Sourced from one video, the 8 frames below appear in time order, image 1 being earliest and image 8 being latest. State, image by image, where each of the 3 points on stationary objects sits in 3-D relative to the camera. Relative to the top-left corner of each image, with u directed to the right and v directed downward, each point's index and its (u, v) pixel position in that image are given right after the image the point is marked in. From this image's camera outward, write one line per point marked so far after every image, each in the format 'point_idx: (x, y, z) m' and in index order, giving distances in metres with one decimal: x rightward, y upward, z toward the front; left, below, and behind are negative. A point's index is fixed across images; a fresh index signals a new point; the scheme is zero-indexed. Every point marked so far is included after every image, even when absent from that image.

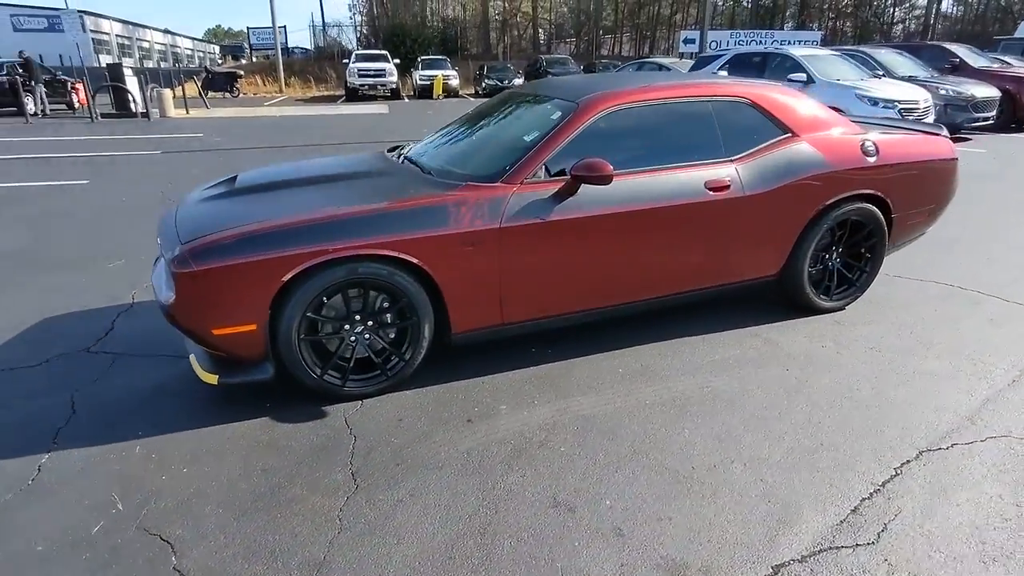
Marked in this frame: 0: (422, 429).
0: (-0.4, -0.6, +2.8) m
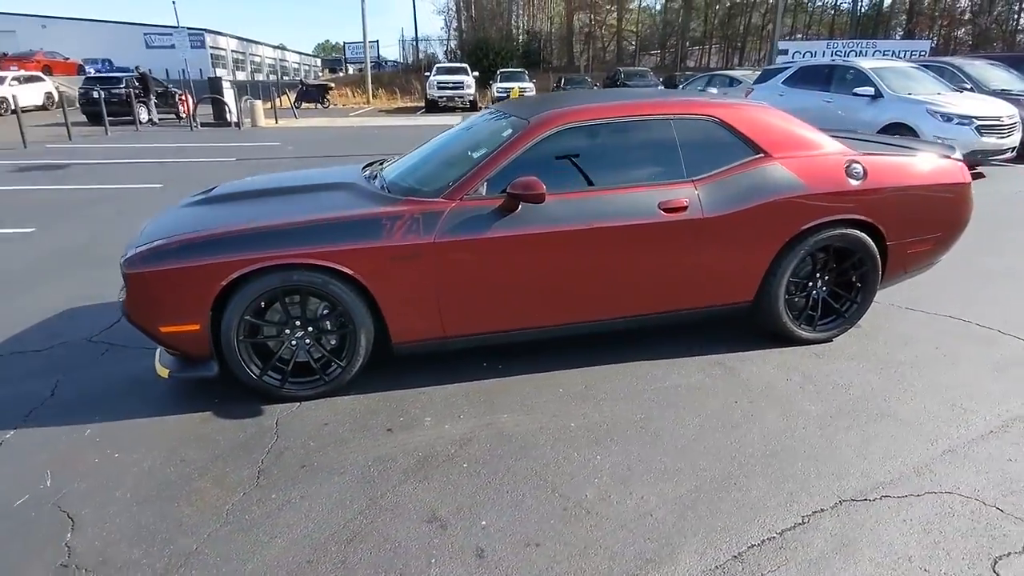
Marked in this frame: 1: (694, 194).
0: (-0.8, -0.7, +2.9) m
1: (+1.0, +0.5, +3.4) m
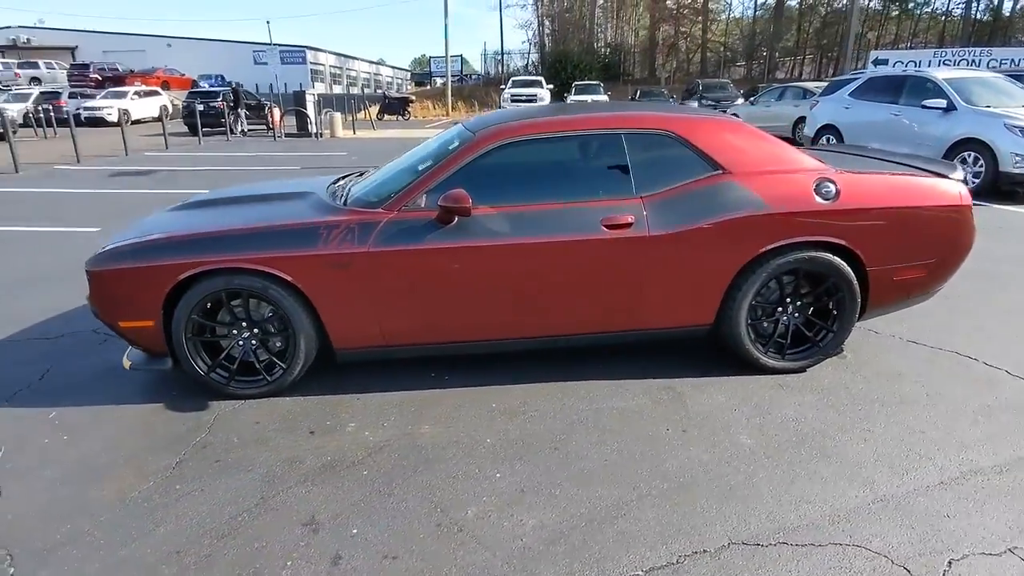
0: (-1.2, -0.7, +3.0) m
1: (+0.7, +0.4, +3.2) m
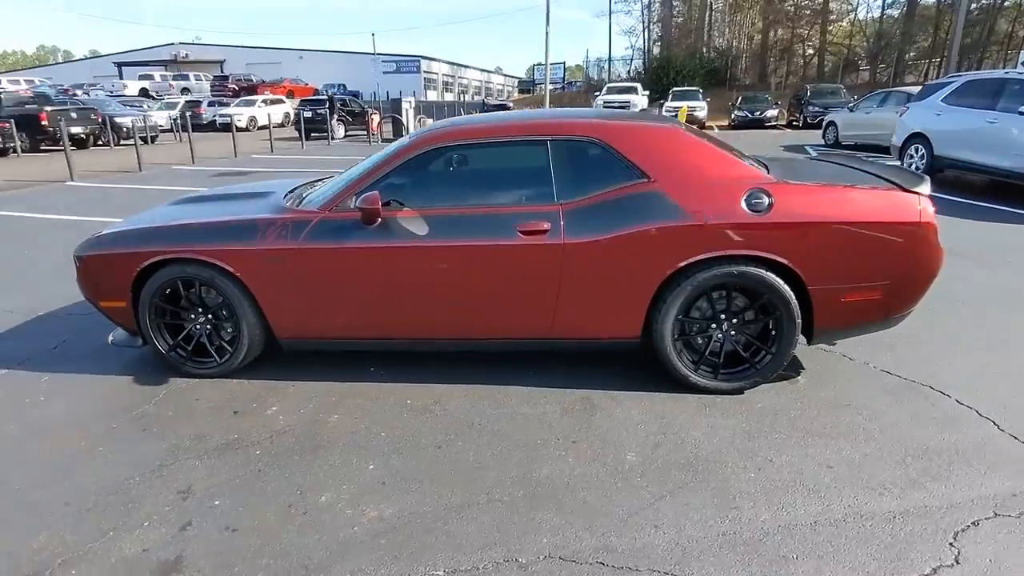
0: (-1.7, -0.7, +3.3) m
1: (+0.2, +0.4, +3.2) m
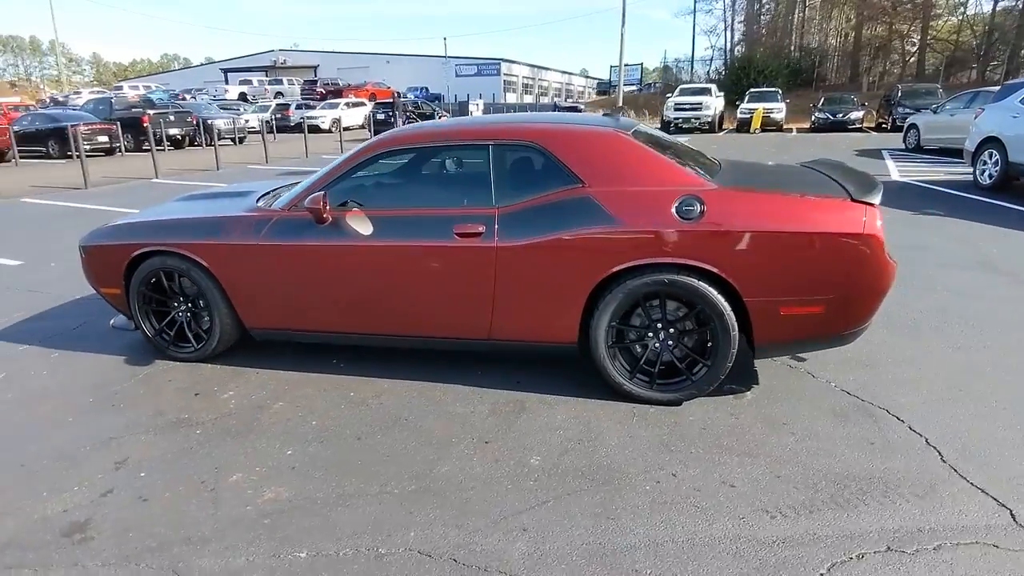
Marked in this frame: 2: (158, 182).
0: (-2.1, -0.6, +3.6) m
1: (-0.1, +0.4, +3.3) m
2: (-7.2, +2.2, +12.5) m
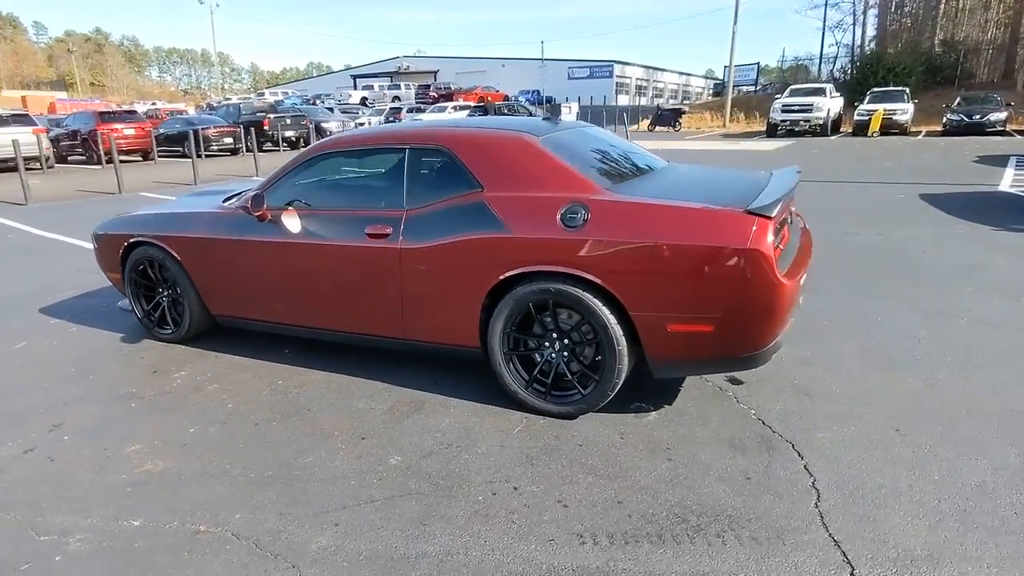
0: (-2.5, -0.5, +4.0) m
1: (-0.6, +0.4, +3.3) m
2: (-5.8, +2.4, +13.7) m
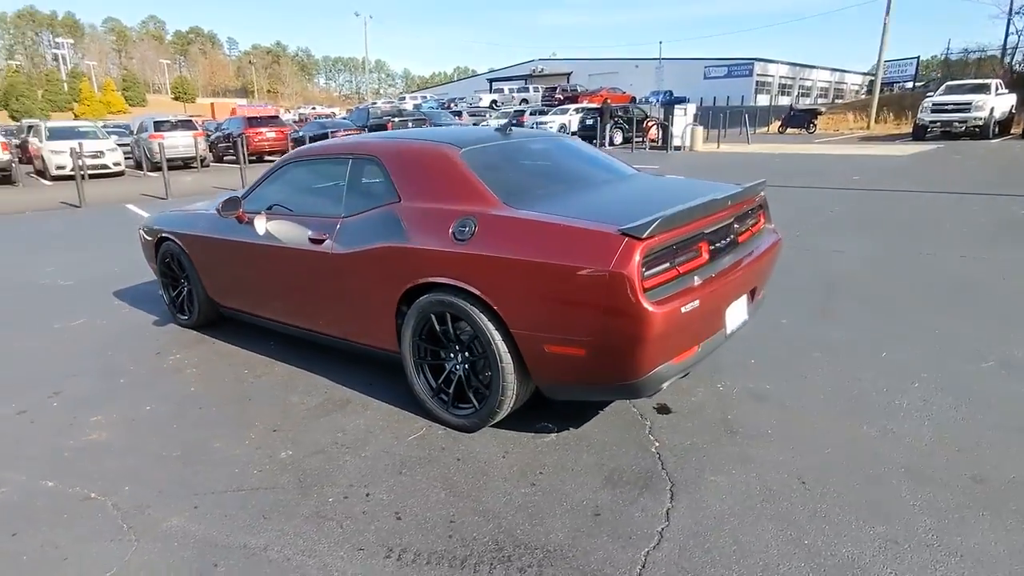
0: (-2.8, -0.4, +4.6) m
1: (-1.0, +0.3, +3.5) m
2: (-3.8, +2.6, +14.7) m
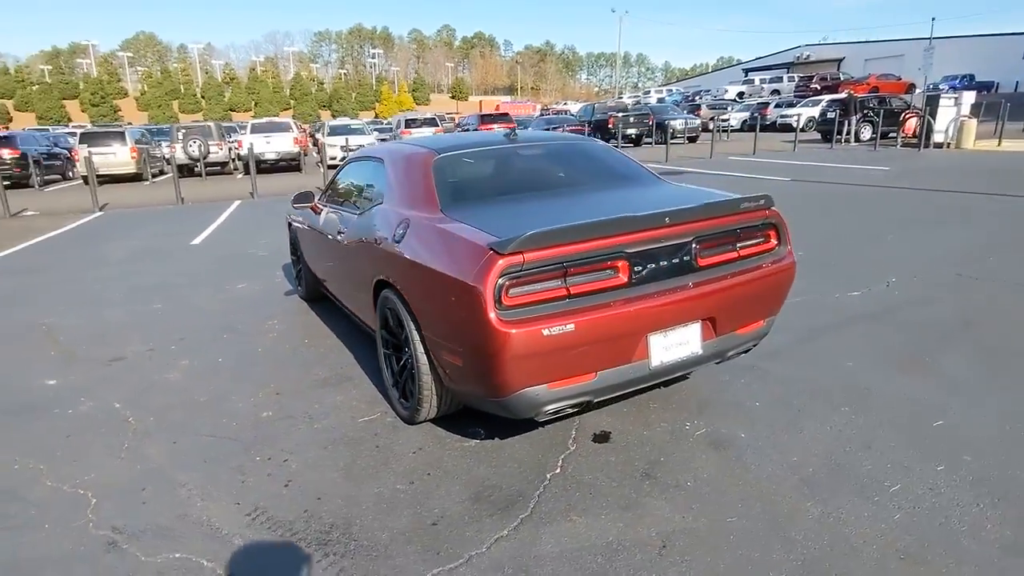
0: (-2.3, -0.2, +5.6) m
1: (-1.0, +0.4, +3.9) m
2: (+0.9, +2.8, +15.3) m
